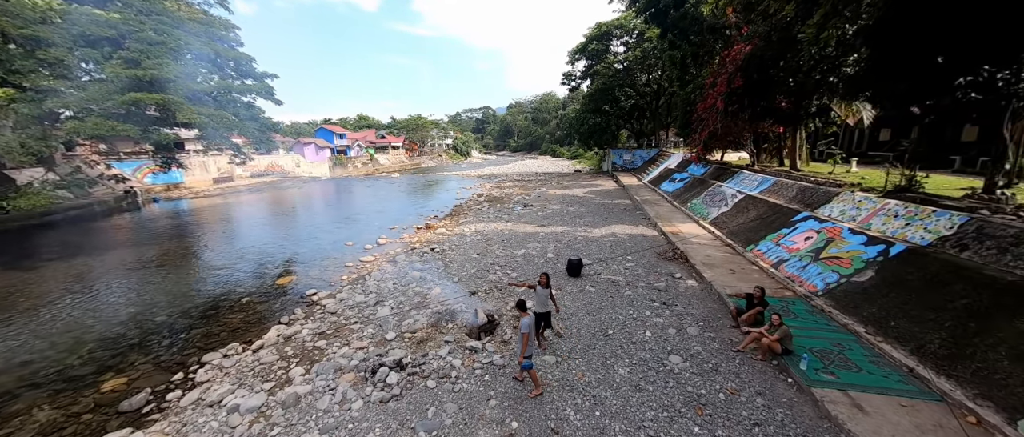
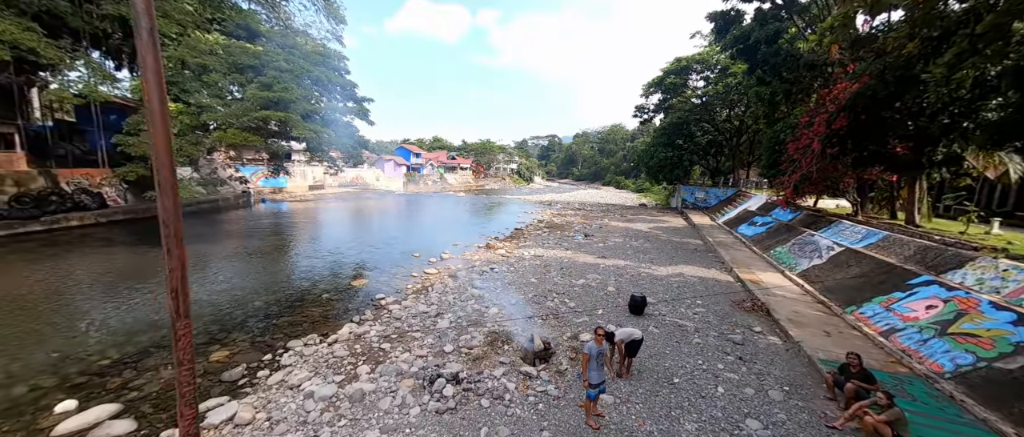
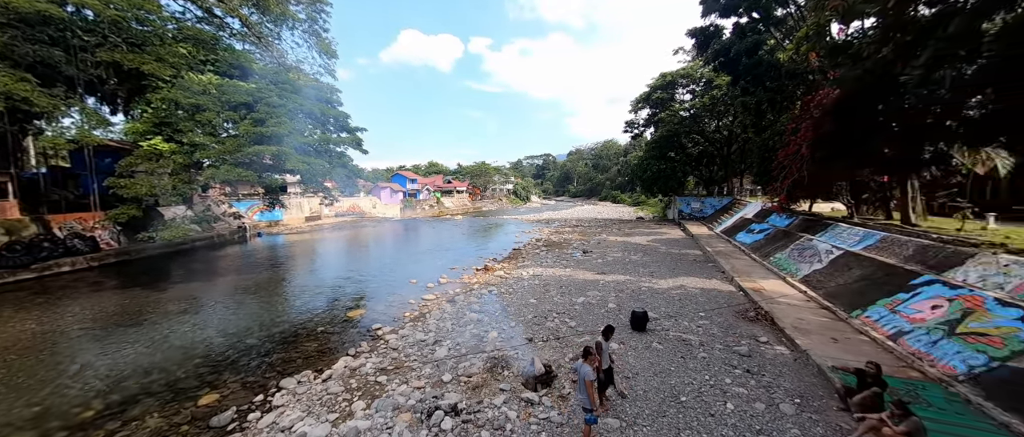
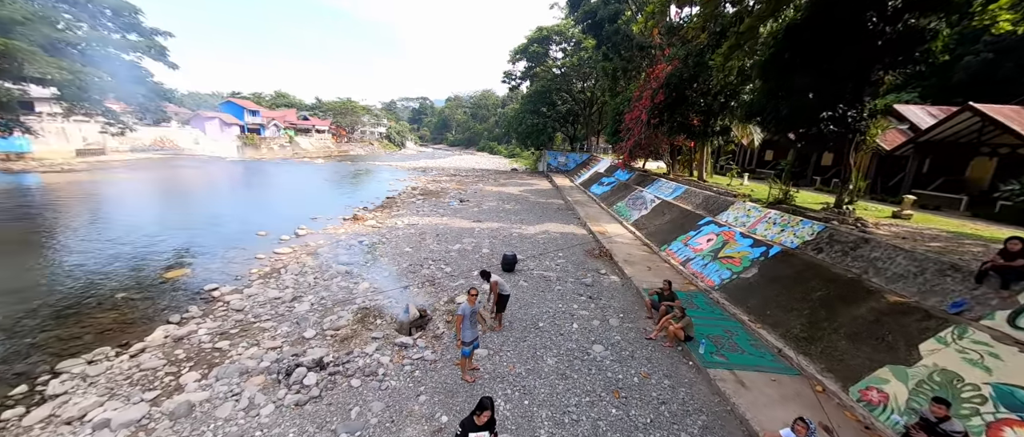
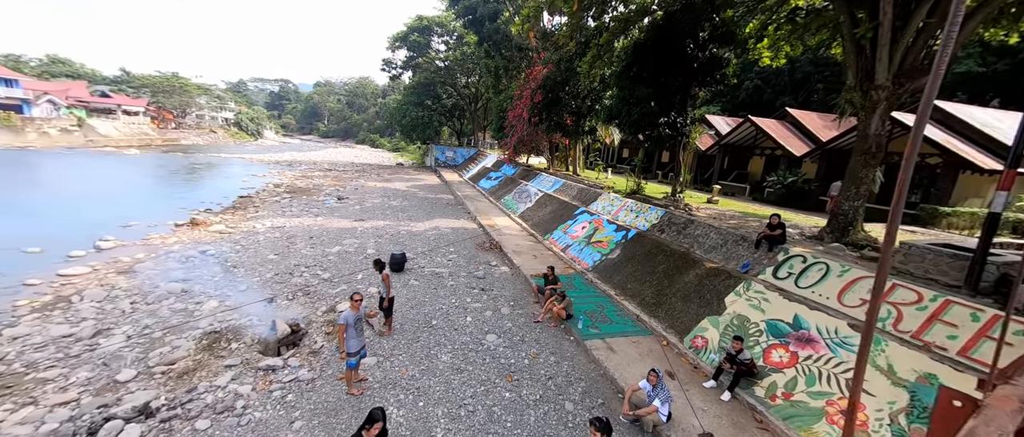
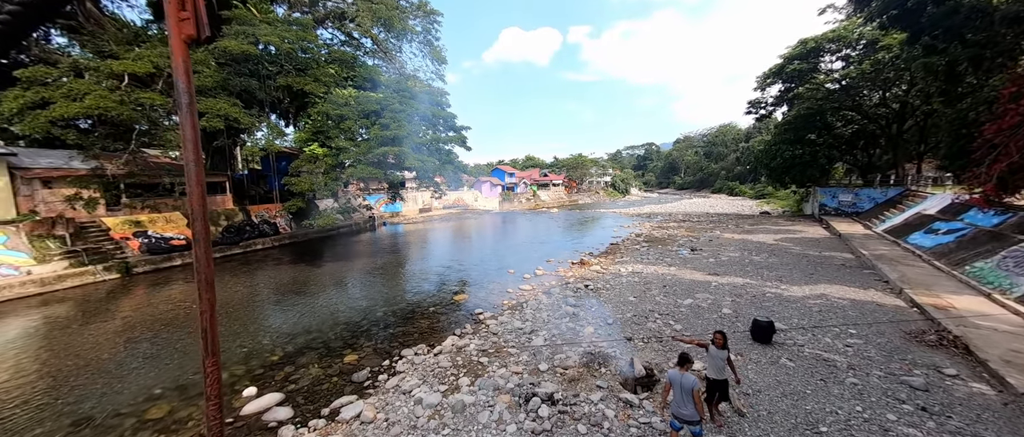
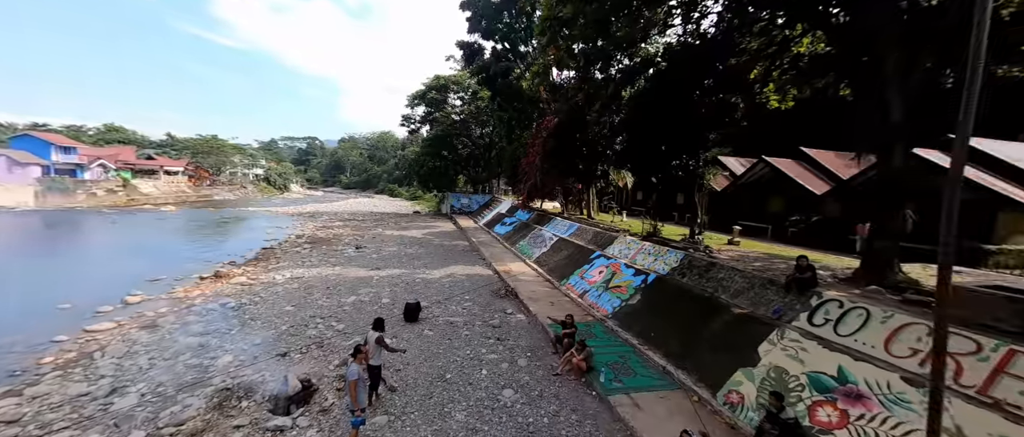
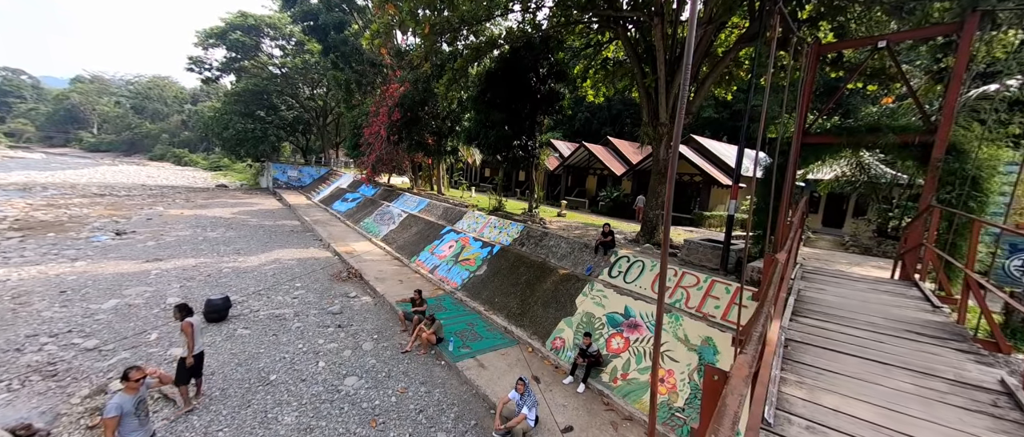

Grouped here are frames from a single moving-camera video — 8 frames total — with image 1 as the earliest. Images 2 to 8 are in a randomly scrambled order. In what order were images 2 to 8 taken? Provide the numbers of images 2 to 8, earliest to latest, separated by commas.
6, 3, 7, 8, 5, 4, 2
